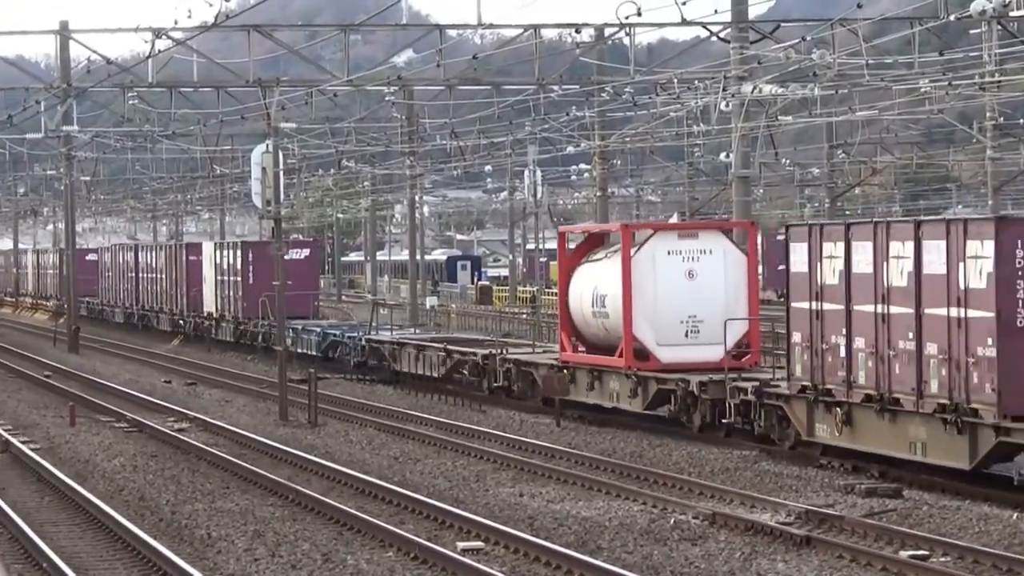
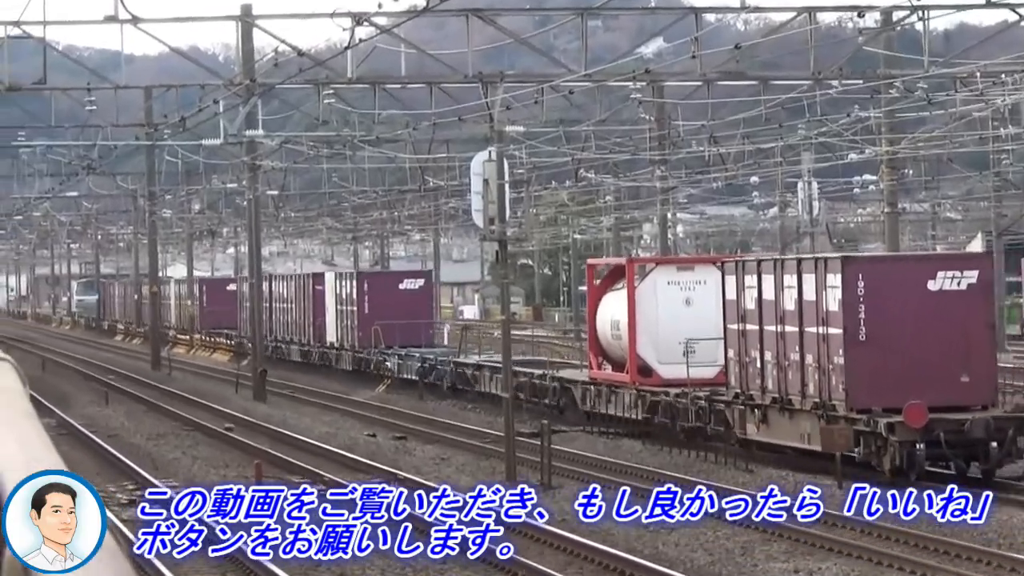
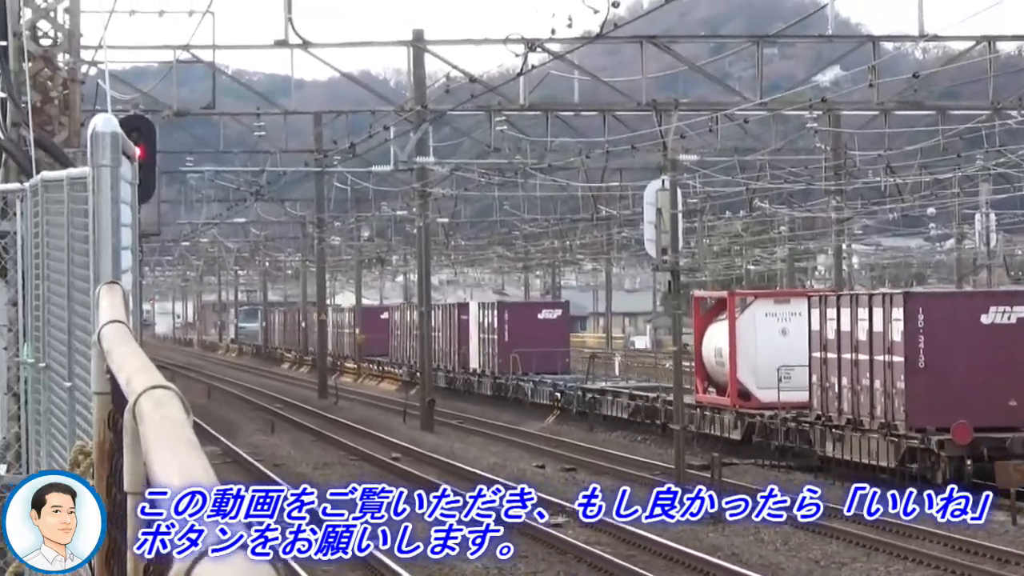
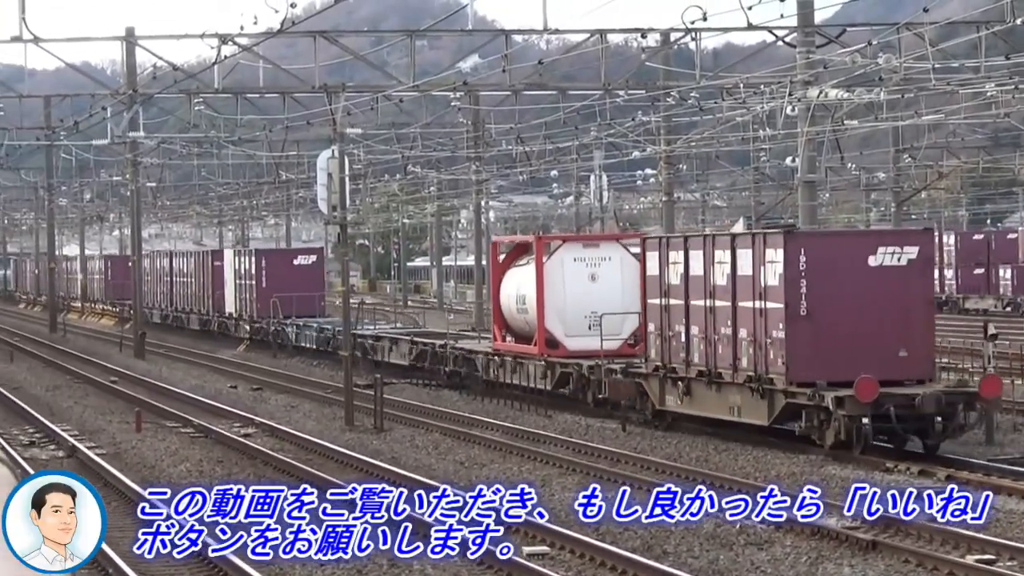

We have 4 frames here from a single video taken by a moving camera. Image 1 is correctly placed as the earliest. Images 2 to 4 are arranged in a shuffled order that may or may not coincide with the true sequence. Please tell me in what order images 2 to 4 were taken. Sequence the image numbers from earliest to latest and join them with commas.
4, 2, 3
